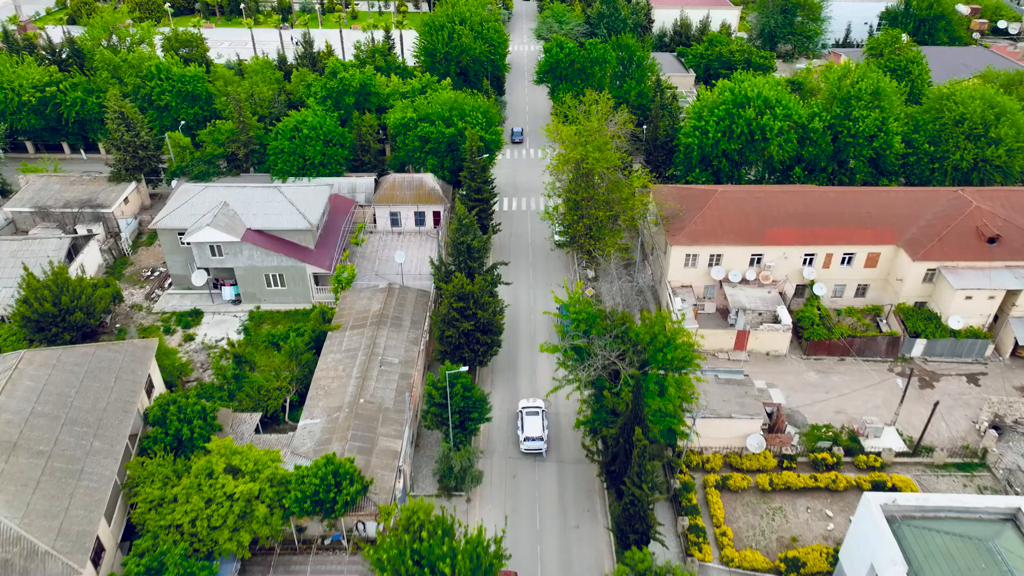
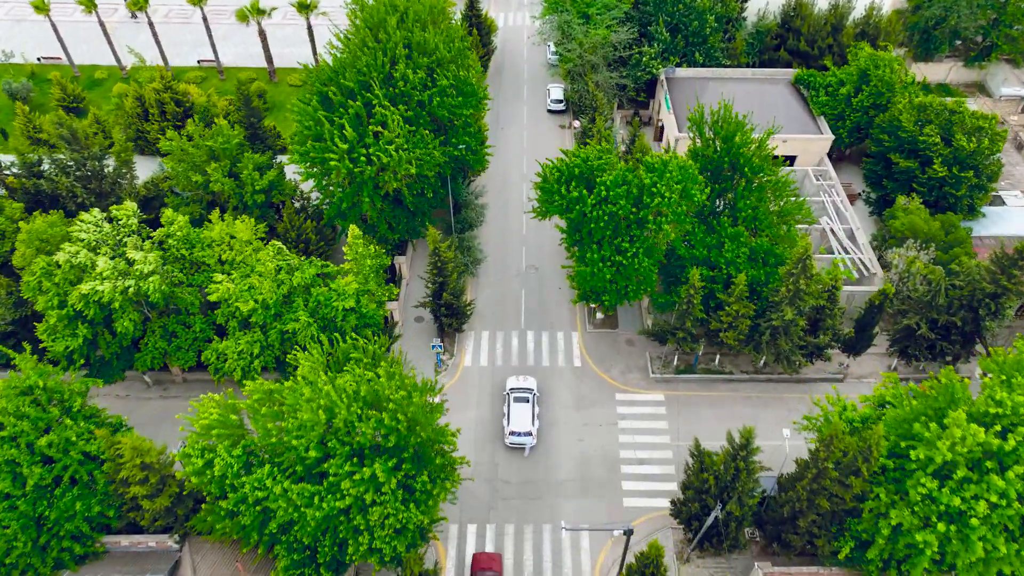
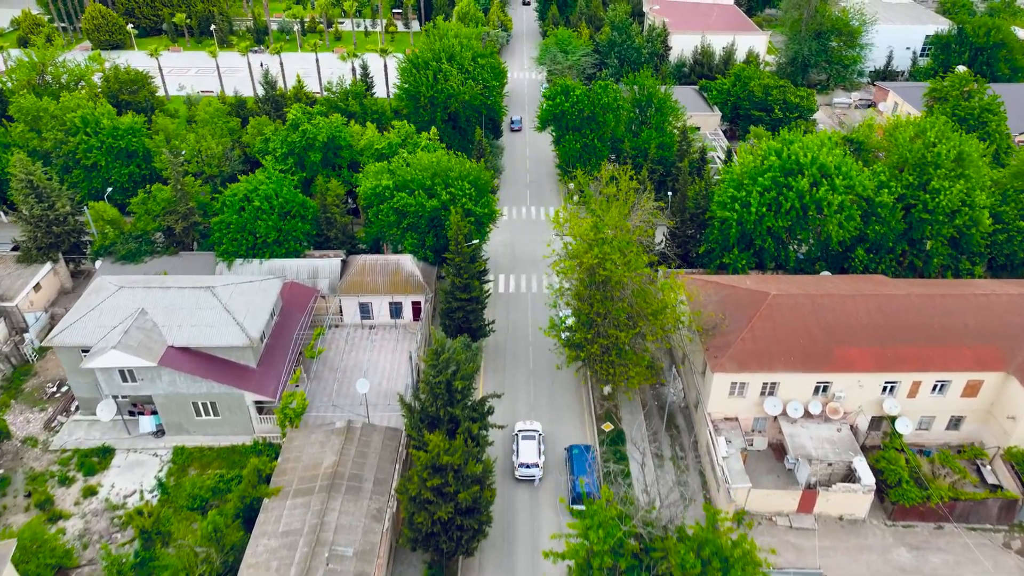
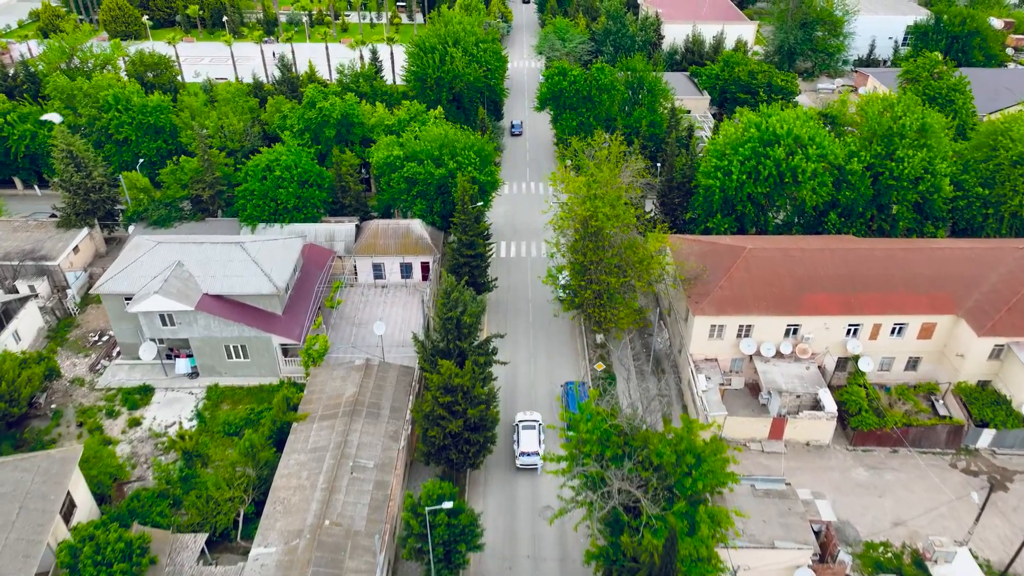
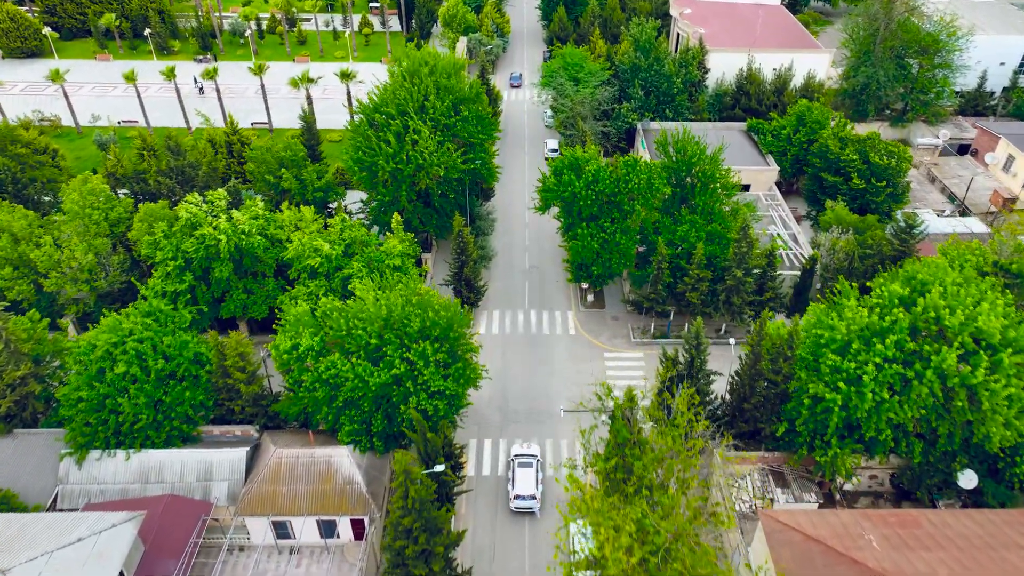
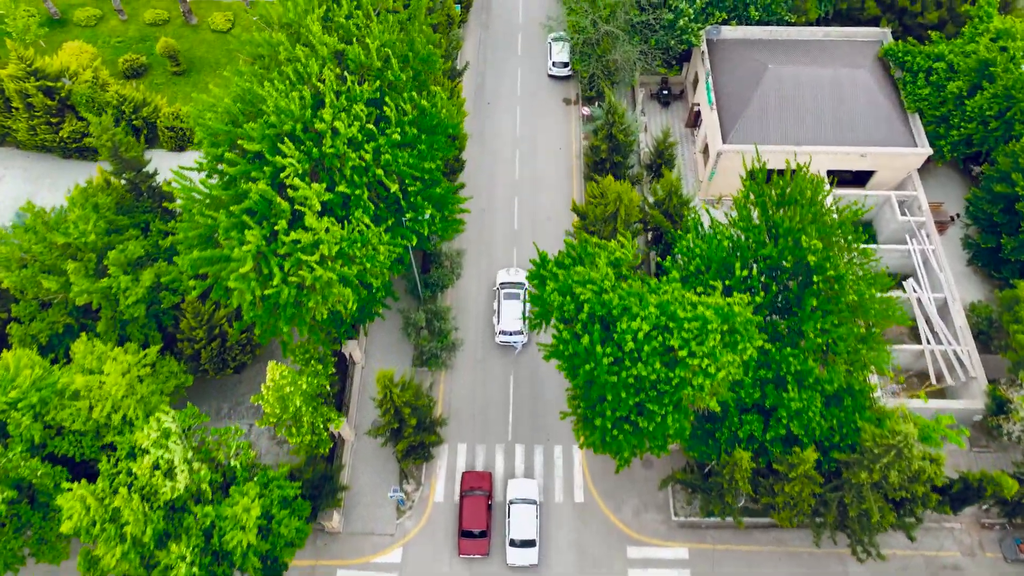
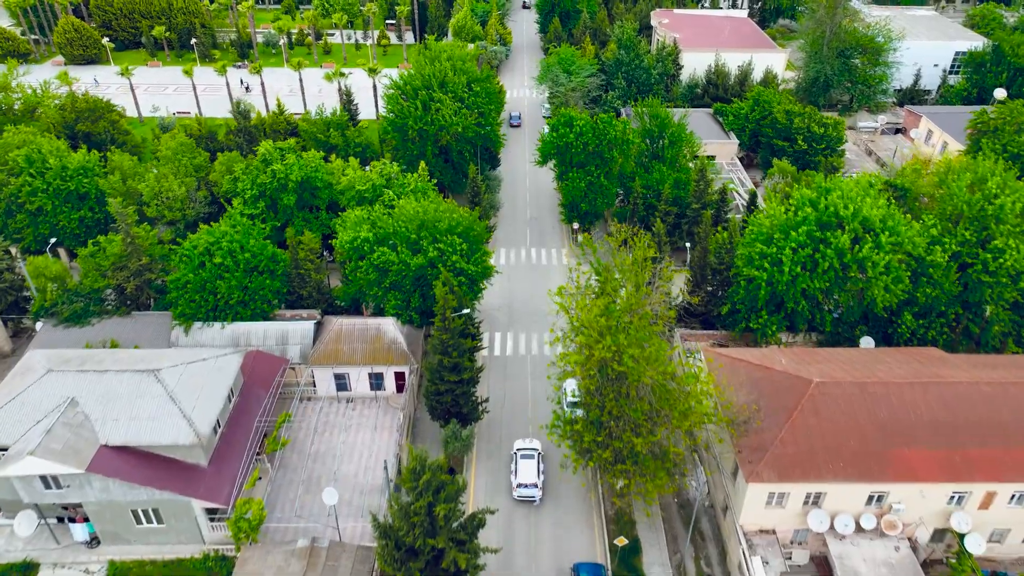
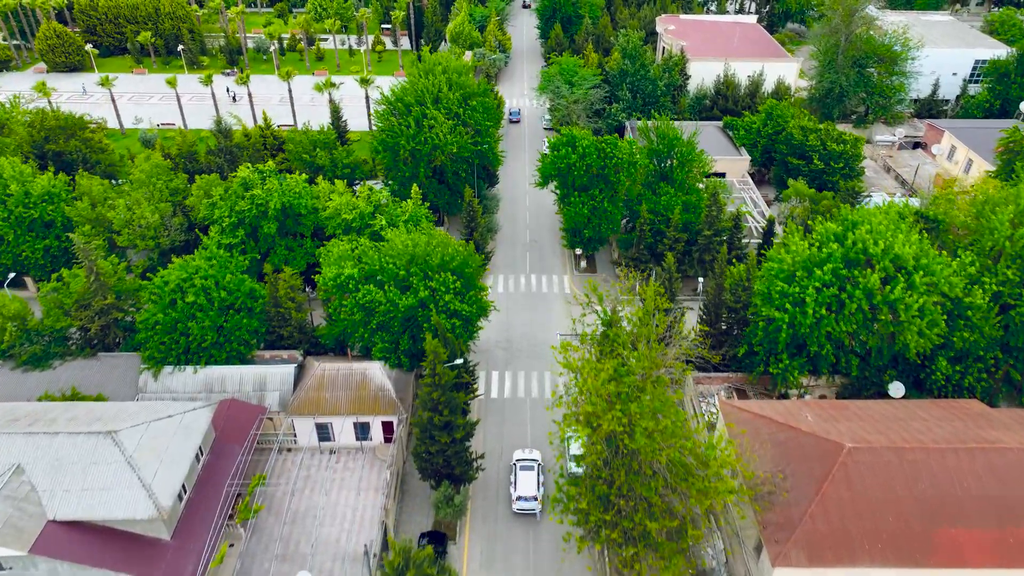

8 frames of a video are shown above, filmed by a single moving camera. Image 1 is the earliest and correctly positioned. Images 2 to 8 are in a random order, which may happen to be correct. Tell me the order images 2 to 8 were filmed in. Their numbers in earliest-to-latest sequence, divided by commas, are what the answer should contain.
4, 3, 7, 8, 5, 2, 6
